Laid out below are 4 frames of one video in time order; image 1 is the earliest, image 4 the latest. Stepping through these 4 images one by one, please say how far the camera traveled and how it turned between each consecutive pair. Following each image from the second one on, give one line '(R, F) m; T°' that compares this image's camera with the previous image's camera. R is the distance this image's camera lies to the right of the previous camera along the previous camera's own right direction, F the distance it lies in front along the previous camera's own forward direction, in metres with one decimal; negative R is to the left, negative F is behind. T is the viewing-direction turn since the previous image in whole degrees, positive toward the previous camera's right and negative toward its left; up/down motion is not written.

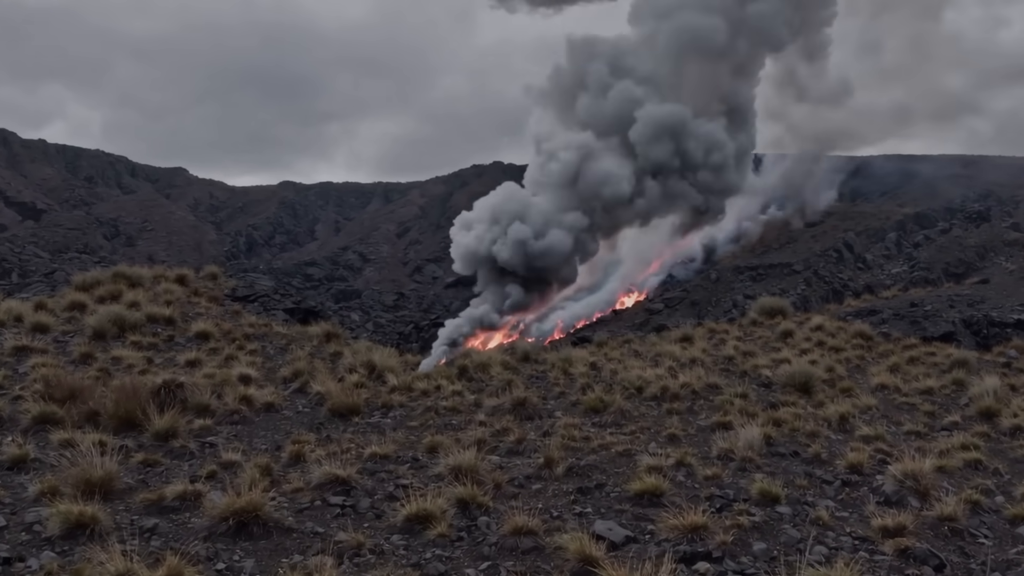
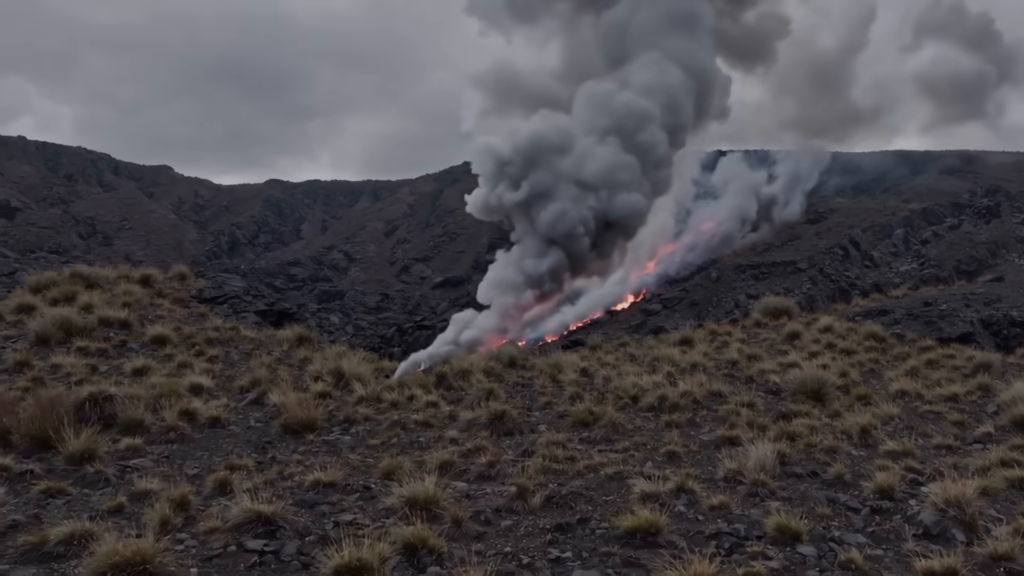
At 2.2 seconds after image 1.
(+0.3, +1.4) m; 0°
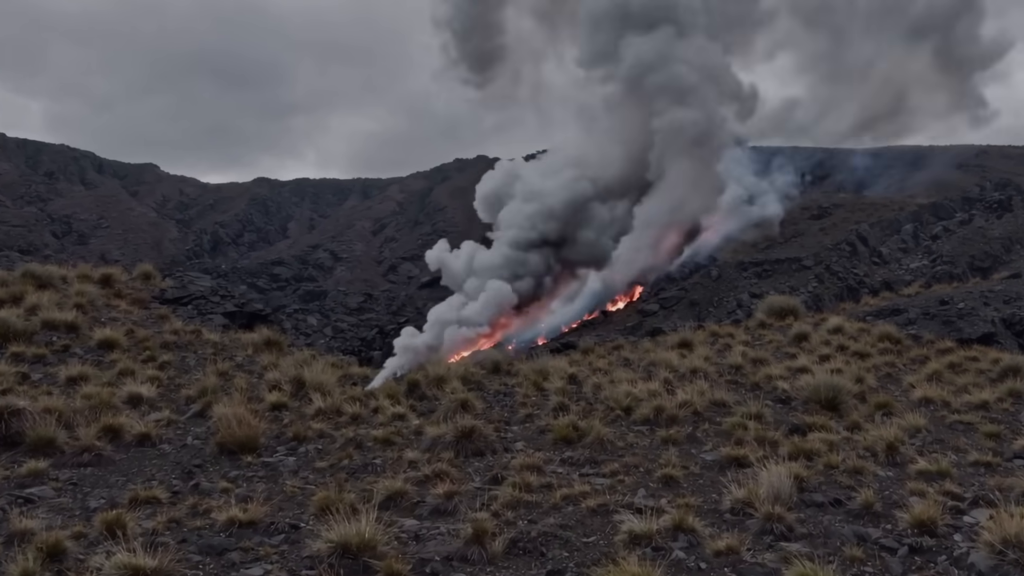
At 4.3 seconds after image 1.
(+0.4, +1.3) m; 0°
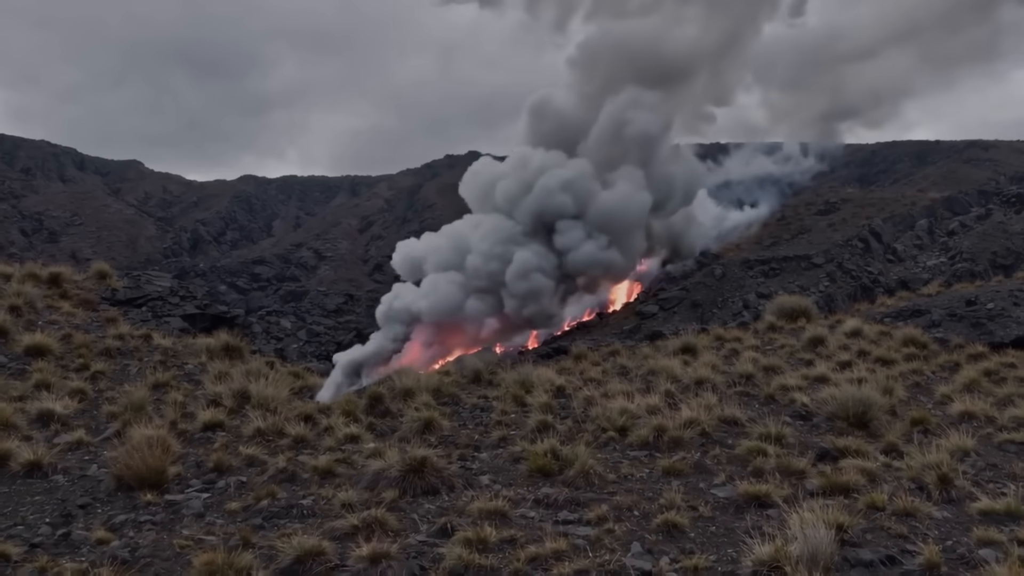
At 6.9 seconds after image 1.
(+0.4, +1.6) m; 0°
